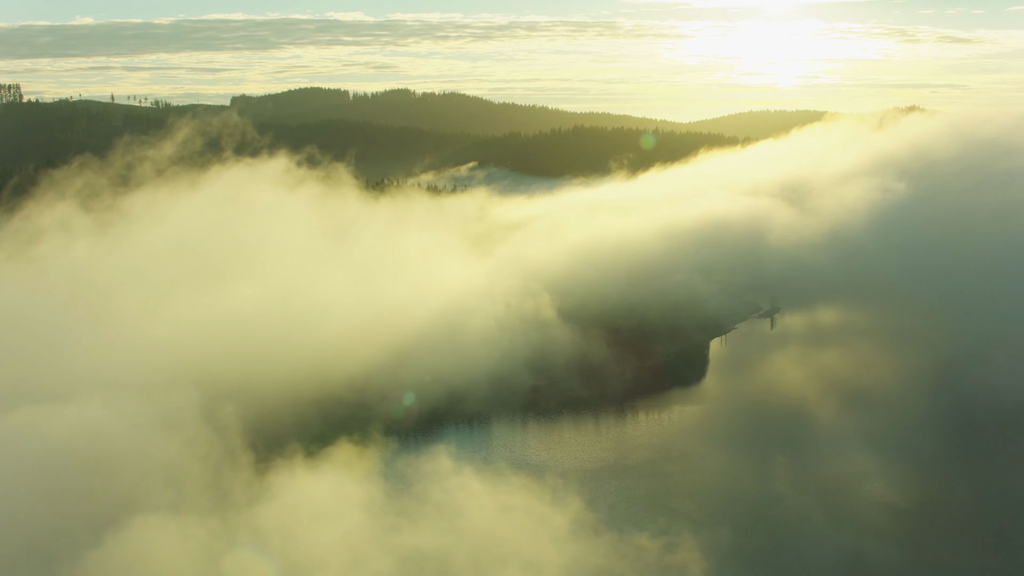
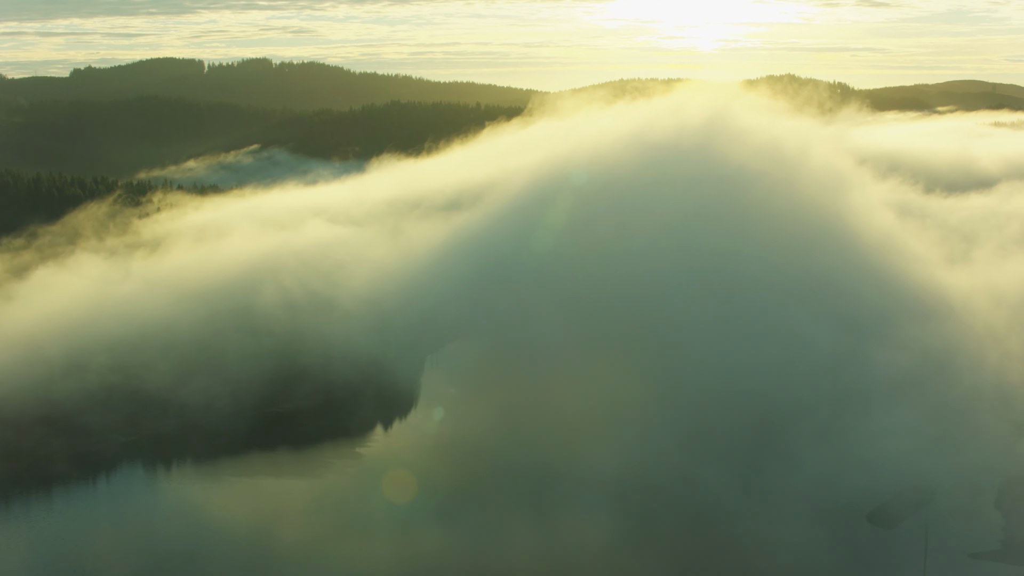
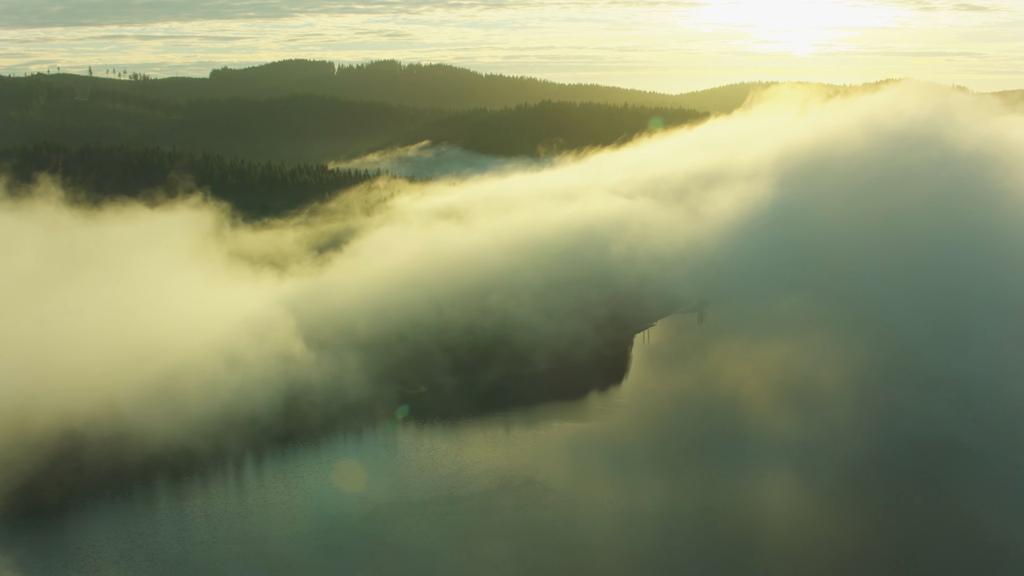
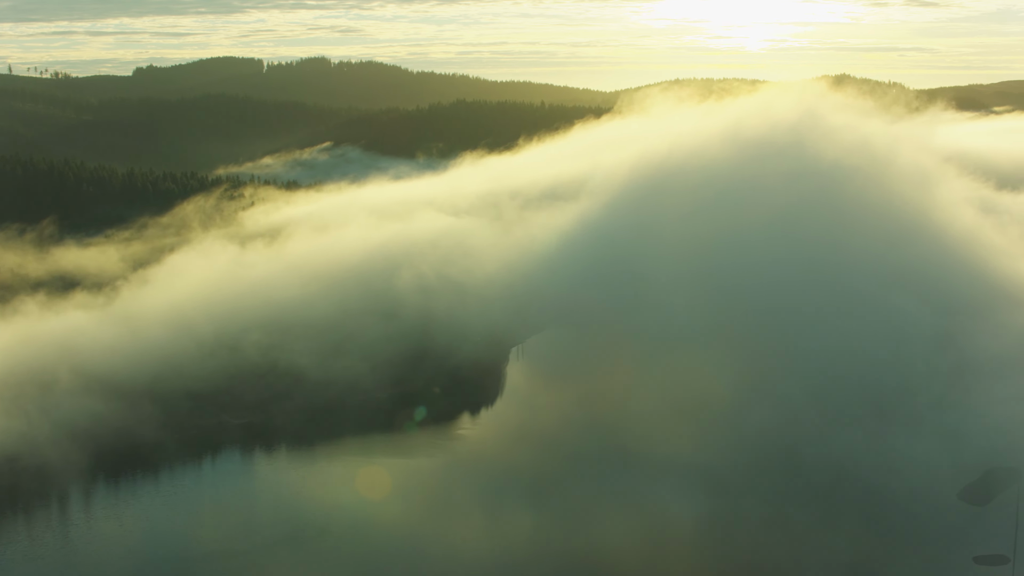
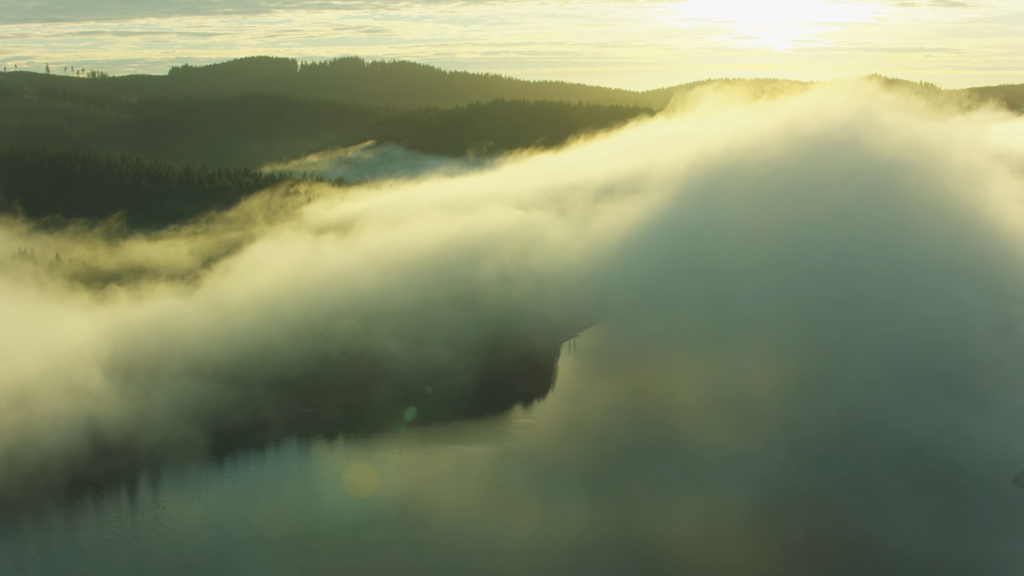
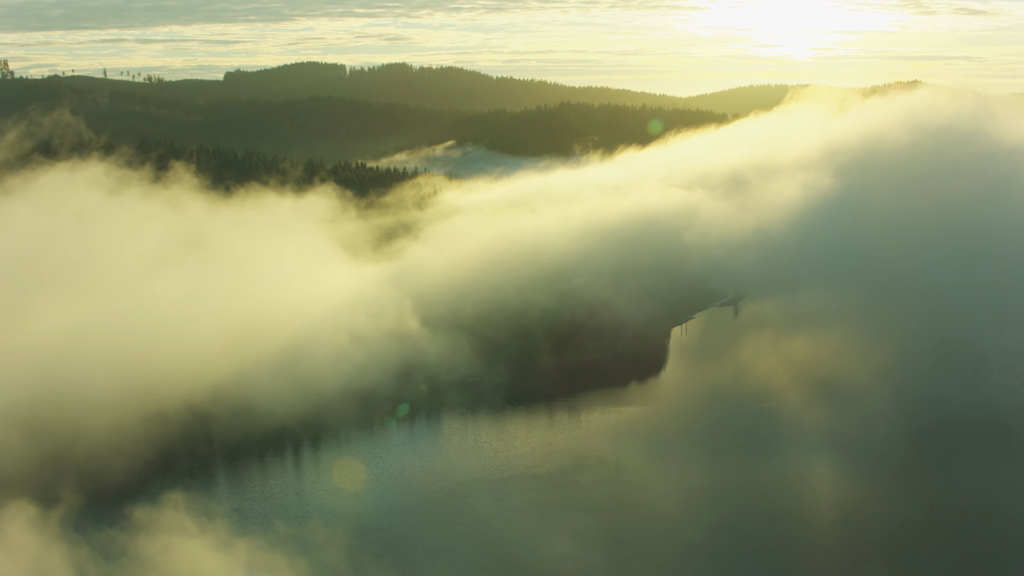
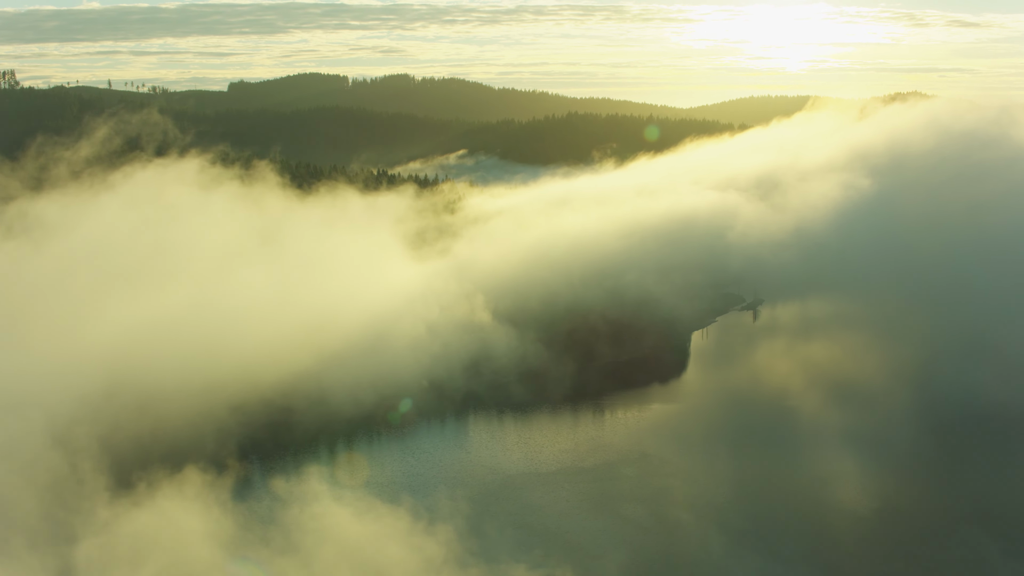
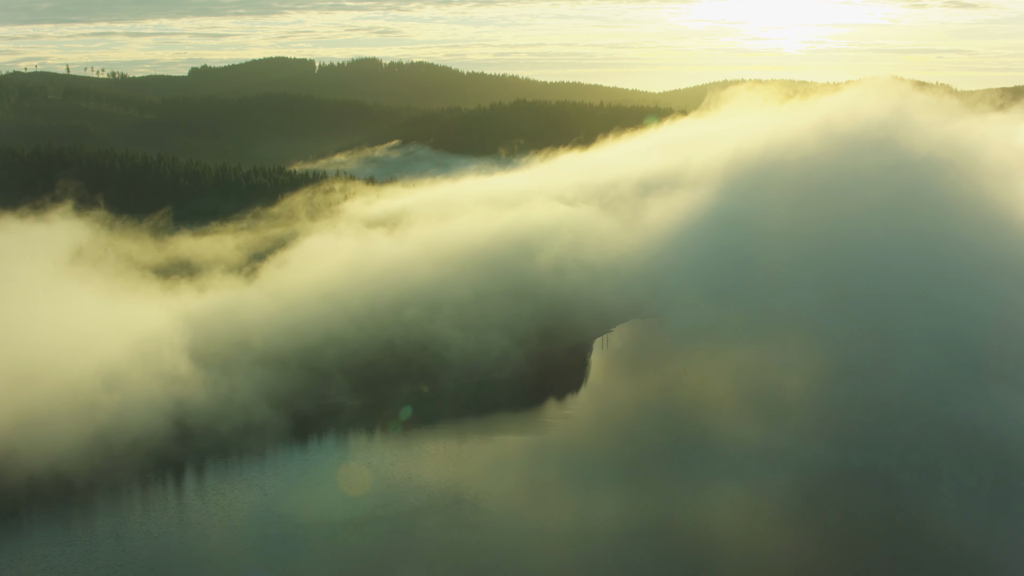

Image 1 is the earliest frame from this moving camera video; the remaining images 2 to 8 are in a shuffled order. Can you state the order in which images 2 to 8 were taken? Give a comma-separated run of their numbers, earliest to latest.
7, 6, 3, 8, 5, 4, 2
